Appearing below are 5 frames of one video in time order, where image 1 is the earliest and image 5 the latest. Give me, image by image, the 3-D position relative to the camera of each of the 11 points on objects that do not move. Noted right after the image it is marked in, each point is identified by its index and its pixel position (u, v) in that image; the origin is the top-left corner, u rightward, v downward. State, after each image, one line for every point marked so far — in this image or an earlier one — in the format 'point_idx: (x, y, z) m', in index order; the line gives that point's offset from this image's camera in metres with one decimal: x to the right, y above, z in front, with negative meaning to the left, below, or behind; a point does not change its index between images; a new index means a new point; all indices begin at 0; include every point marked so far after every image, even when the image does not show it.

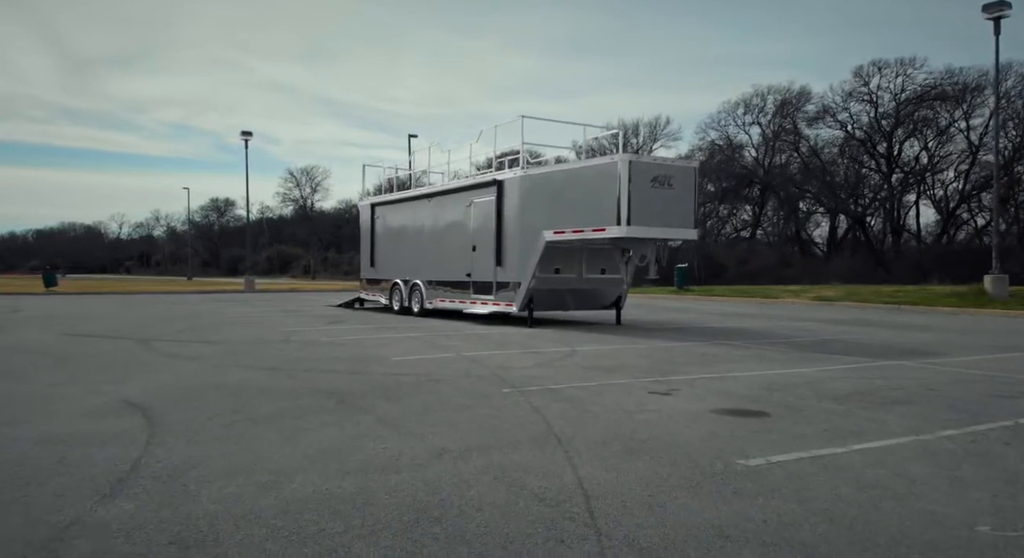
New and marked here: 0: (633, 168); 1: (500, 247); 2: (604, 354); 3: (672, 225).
0: (+2.6, +2.4, +14.9) m
1: (-0.3, +0.8, +18.0) m
2: (+1.5, -1.3, +11.6) m
3: (+3.5, +1.2, +15.3) m
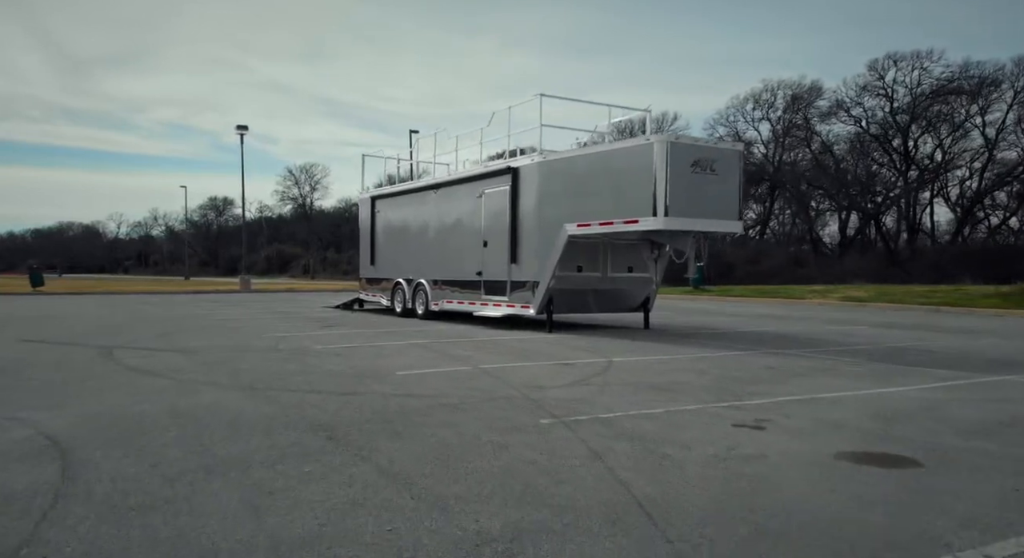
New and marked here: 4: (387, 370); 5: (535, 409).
0: (+3.0, +2.4, +13.0) m
1: (0.0, +0.8, +16.2) m
2: (+1.9, -1.2, +9.7) m
3: (+3.8, +1.2, +13.4) m
4: (-1.7, -1.2, +9.6) m
5: (+0.2, -1.3, +6.8) m
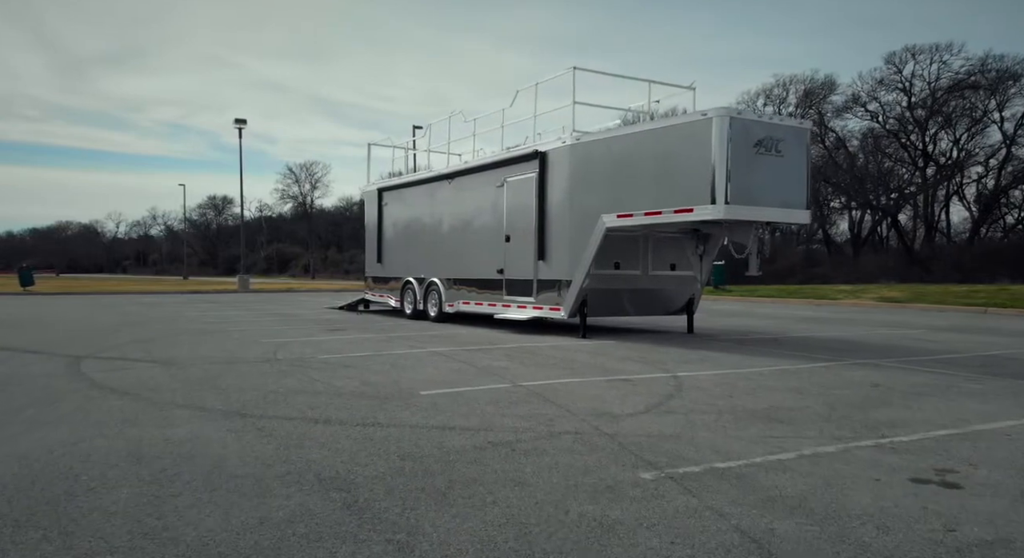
0: (+3.5, +2.5, +11.2) m
1: (+0.6, +0.9, +14.4) m
2: (+2.4, -1.2, +7.9) m
3: (+4.4, +1.2, +11.6) m
4: (-1.1, -1.2, +7.8) m
5: (+0.8, -1.2, +5.0) m
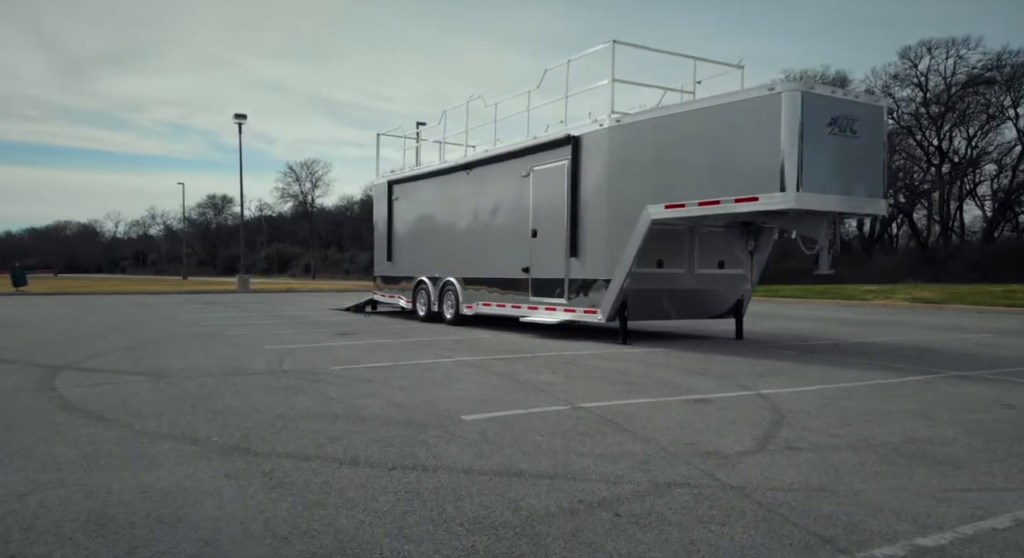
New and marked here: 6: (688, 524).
0: (+4.1, +2.5, +9.8) m
1: (+1.2, +0.9, +13.0) m
2: (+3.0, -1.2, +6.5) m
3: (+5.0, +1.2, +10.2) m
4: (-0.6, -1.2, +6.4) m
5: (+1.3, -1.2, +3.6) m
6: (+0.9, -1.2, +3.5) m
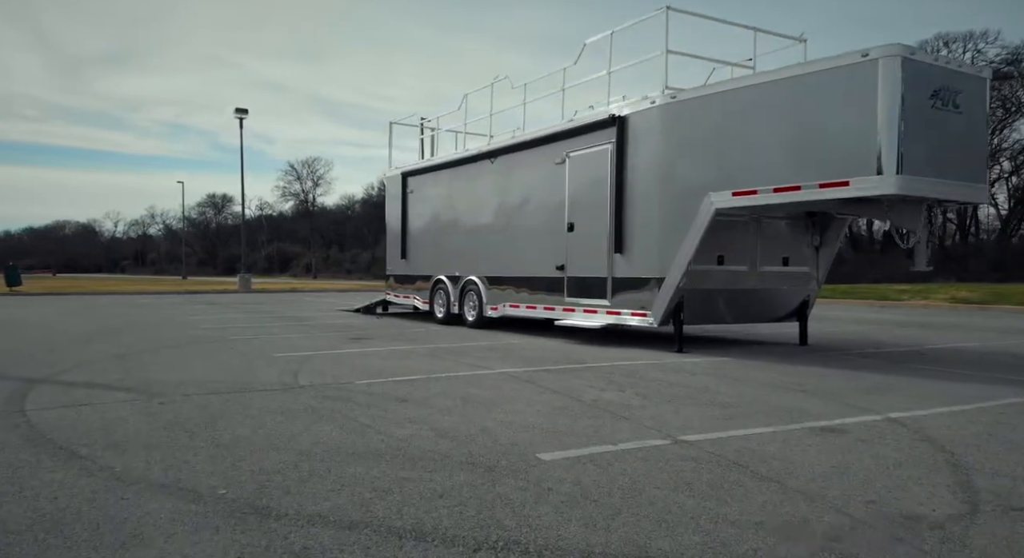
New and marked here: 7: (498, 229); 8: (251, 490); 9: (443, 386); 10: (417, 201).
0: (+4.7, +2.5, +8.4) m
1: (+1.8, +0.9, +11.6) m
2: (+3.6, -1.2, +5.2) m
3: (+5.6, +1.3, +8.8) m
4: (0.0, -1.2, +5.0) m
5: (+2.0, -1.2, +2.2) m
6: (+1.5, -1.2, +2.1) m
7: (-0.3, +1.1, +14.8) m
8: (-1.5, -1.2, +4.0) m
9: (-0.7, -1.1, +7.4) m
10: (-2.4, +2.0, +18.0) m
